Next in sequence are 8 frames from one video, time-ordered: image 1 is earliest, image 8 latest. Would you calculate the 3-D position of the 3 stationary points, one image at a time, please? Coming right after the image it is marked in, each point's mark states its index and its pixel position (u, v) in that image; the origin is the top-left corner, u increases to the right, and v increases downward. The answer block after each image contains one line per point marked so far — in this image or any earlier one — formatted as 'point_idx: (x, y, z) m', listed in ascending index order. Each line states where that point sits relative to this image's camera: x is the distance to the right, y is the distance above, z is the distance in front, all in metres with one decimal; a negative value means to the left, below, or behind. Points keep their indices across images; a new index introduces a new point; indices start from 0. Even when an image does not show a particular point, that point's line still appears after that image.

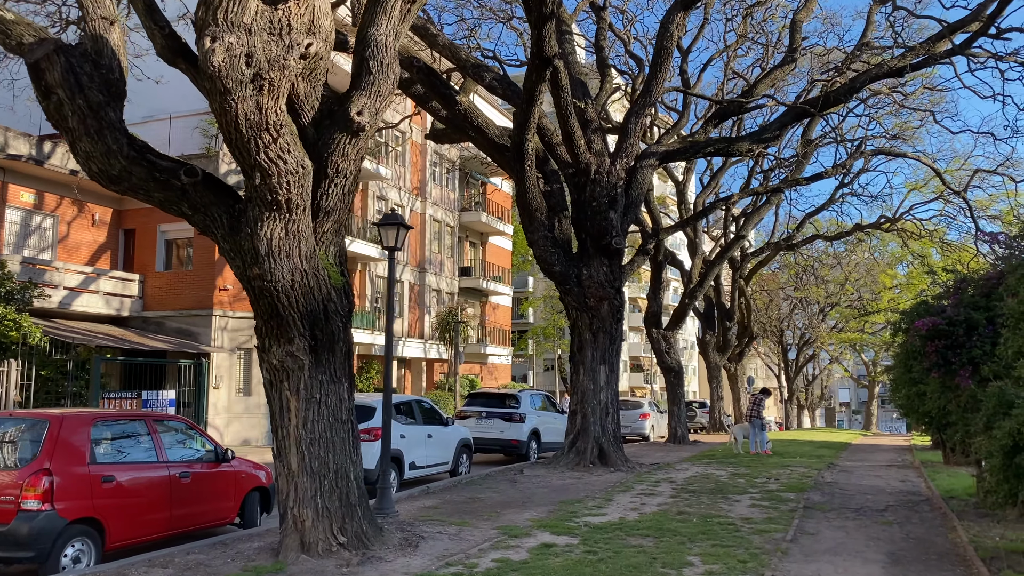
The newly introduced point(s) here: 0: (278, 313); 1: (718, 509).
0: (-2.0, -0.2, +6.9) m
1: (+2.5, -2.7, +10.1) m
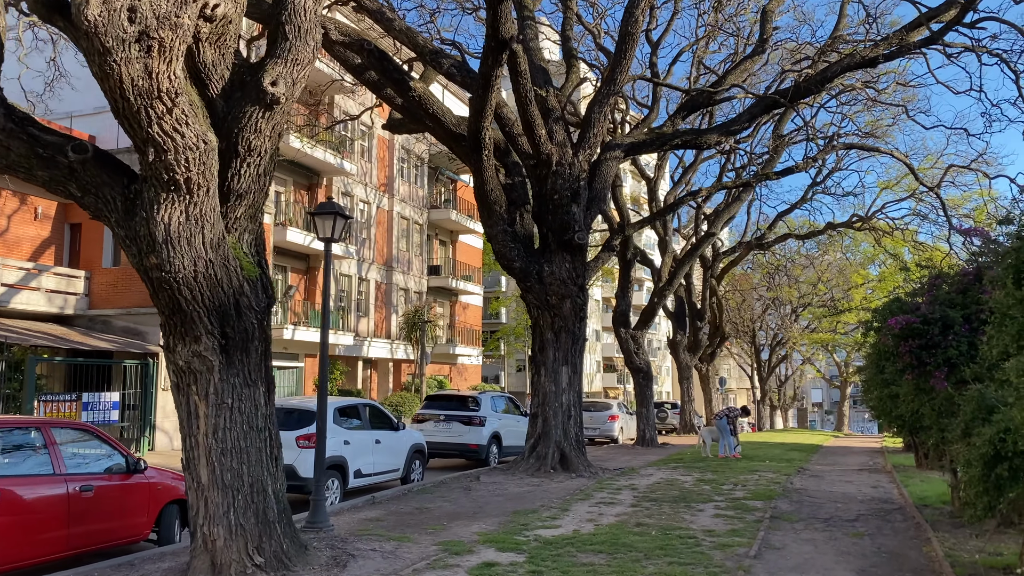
0: (-2.5, -0.1, +6.1) m
1: (+1.9, -2.7, +9.5) m
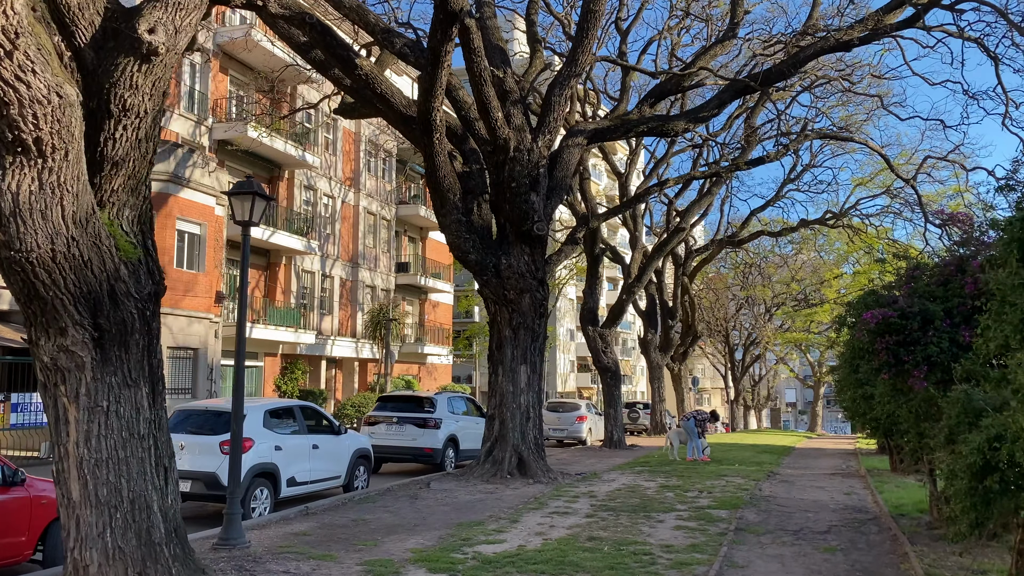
0: (-3.0, 0.0, +5.2) m
1: (+1.3, -2.6, +8.7) m
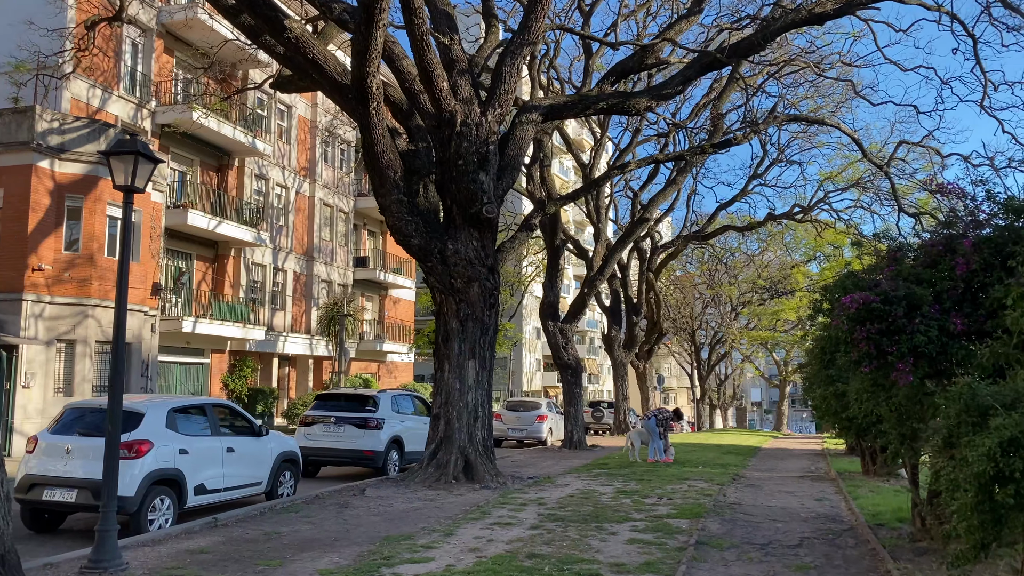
0: (-3.5, +0.2, +4.0) m
1: (+0.7, -2.4, +7.6) m
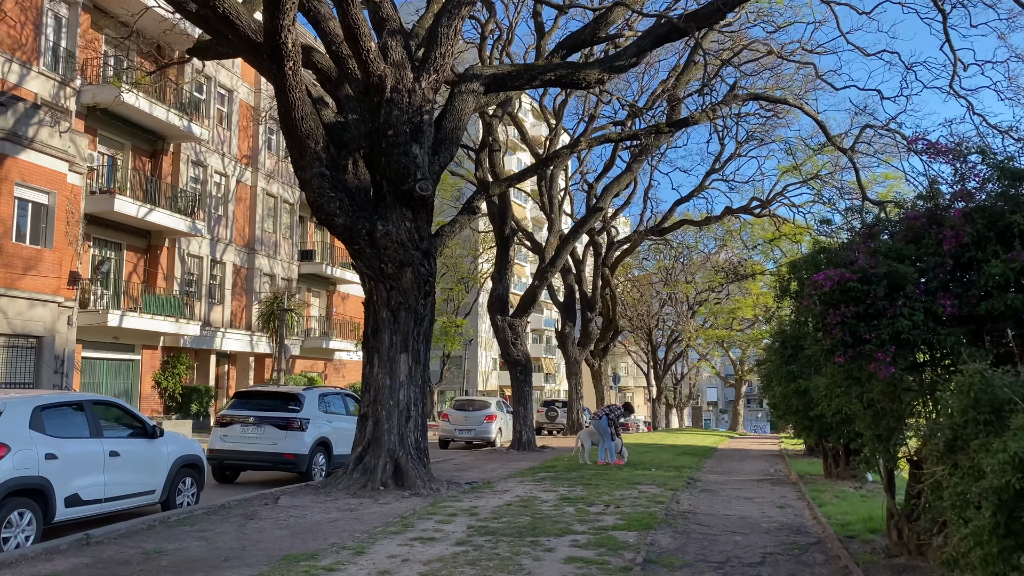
0: (-3.9, +0.4, +2.6) m
1: (0.0, -2.2, +6.5) m
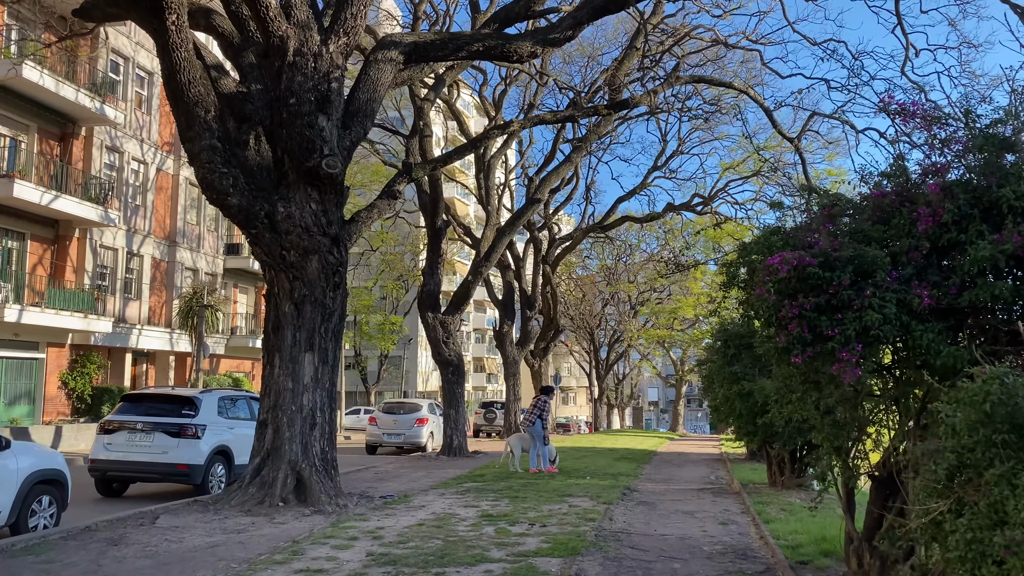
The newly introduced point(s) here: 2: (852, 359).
0: (-4.3, +0.5, +1.2) m
1: (-0.7, -2.1, +5.3) m
2: (+2.0, -0.4, +4.9) m
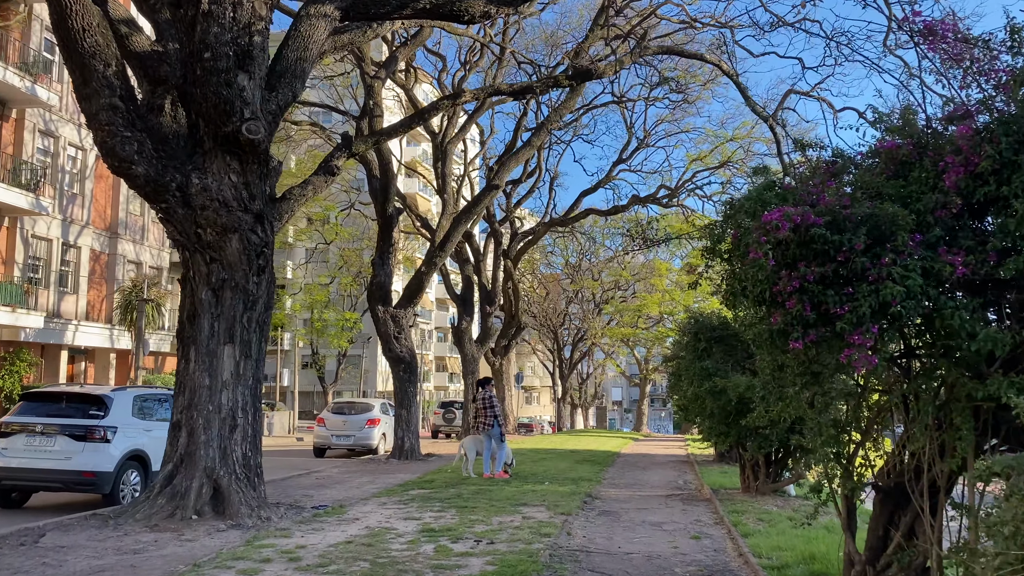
0: (-4.5, +0.7, 0.0) m
1: (-1.1, -1.9, +4.2) m
2: (+1.7, -0.3, +3.9) m
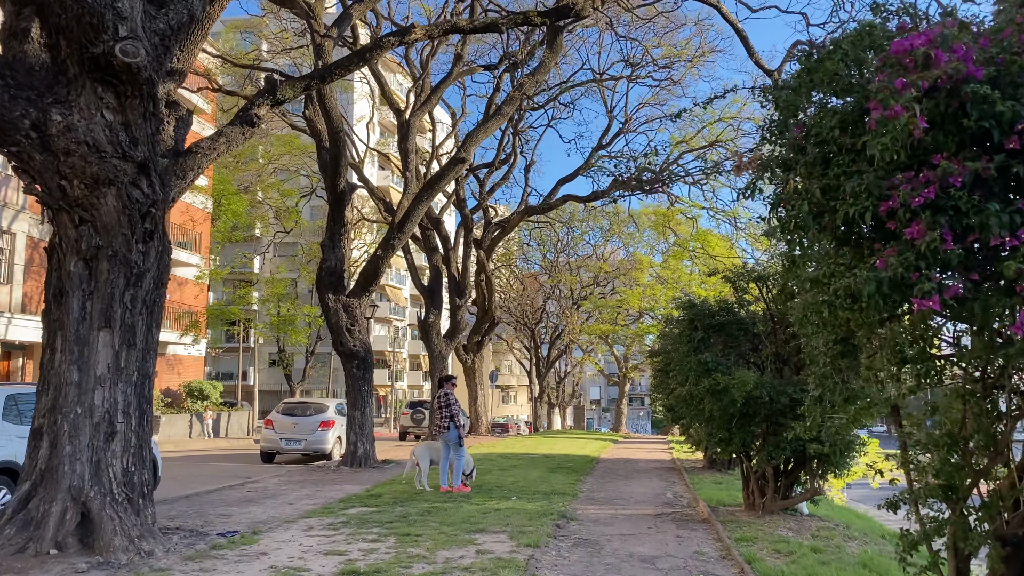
0: (-4.7, +0.9, -2.0) m
1: (-1.3, -1.7, +2.3) m
2: (+1.4, 0.0, +2.1) m
